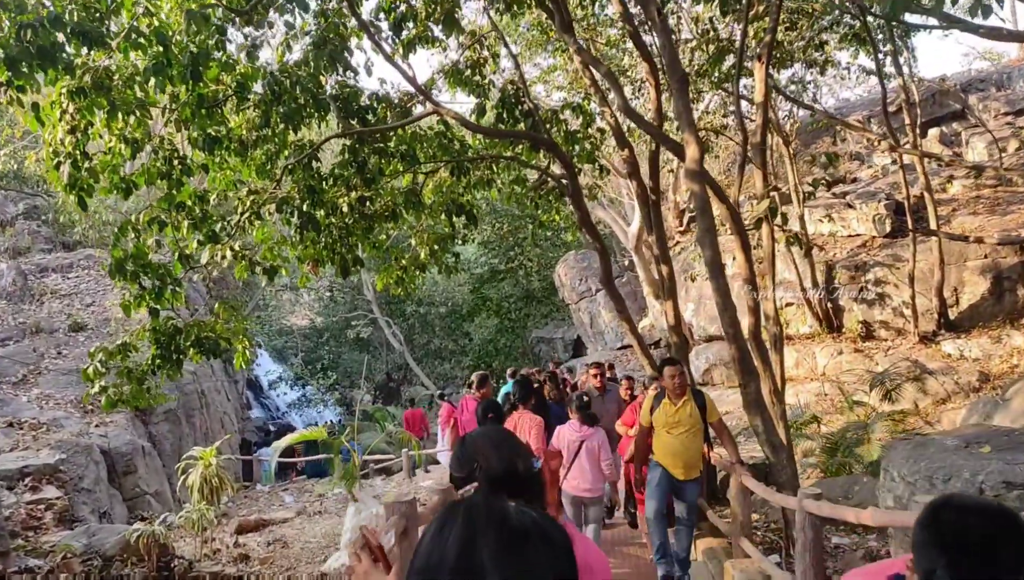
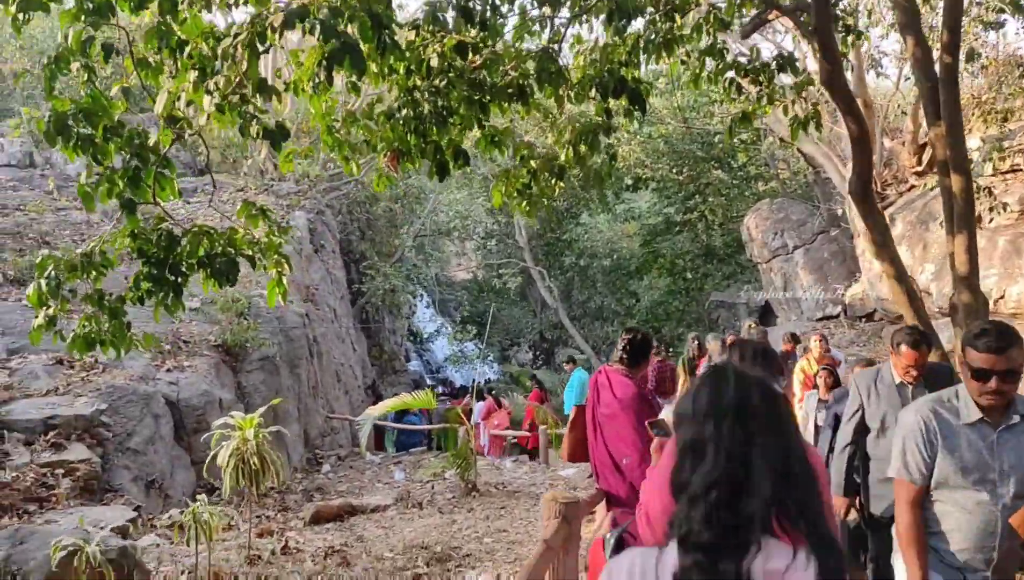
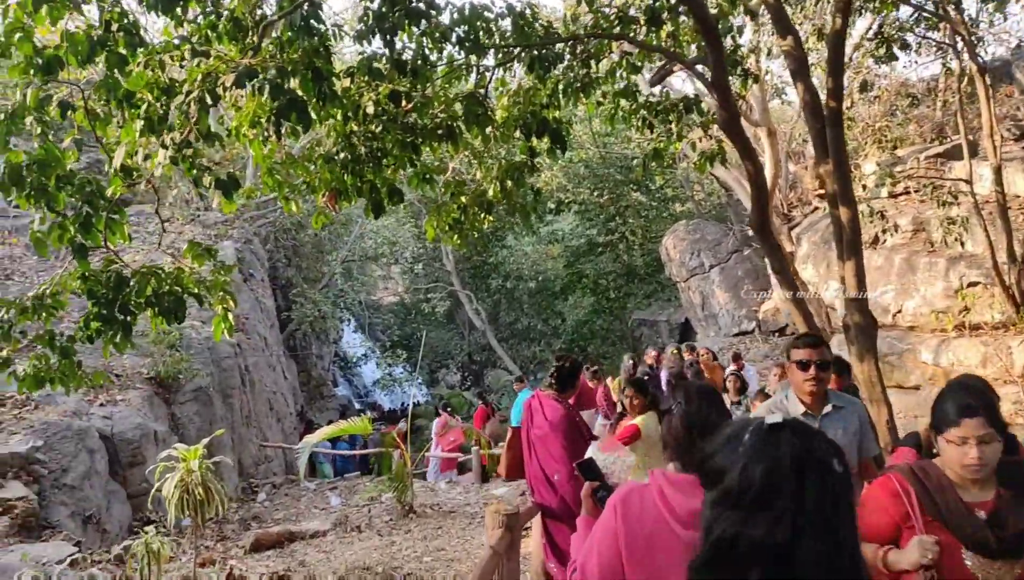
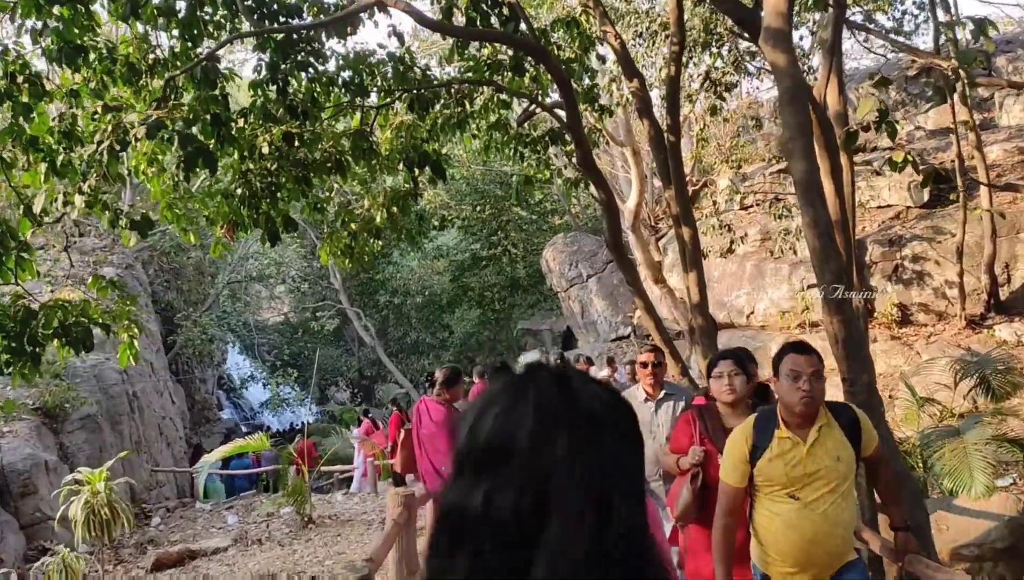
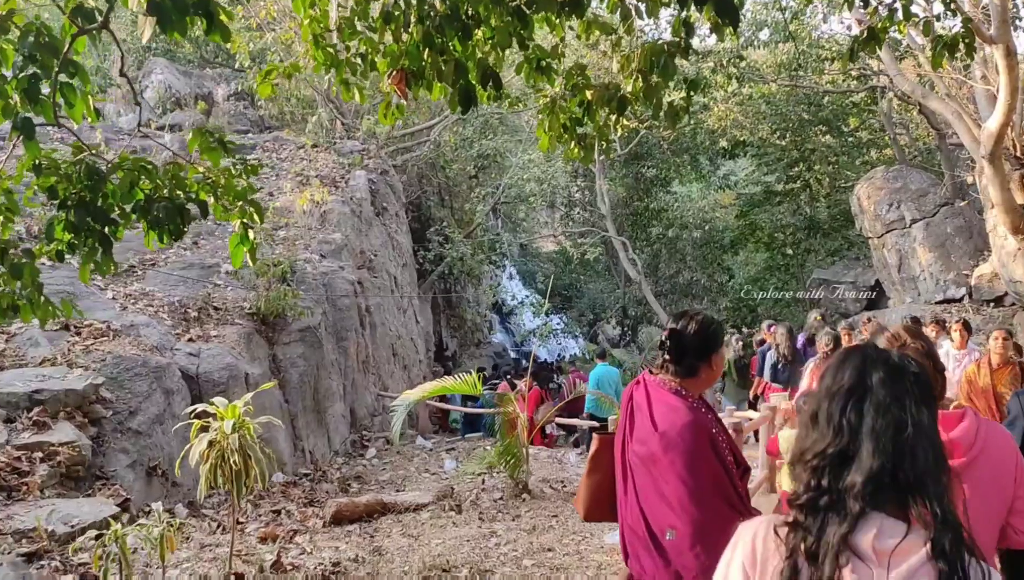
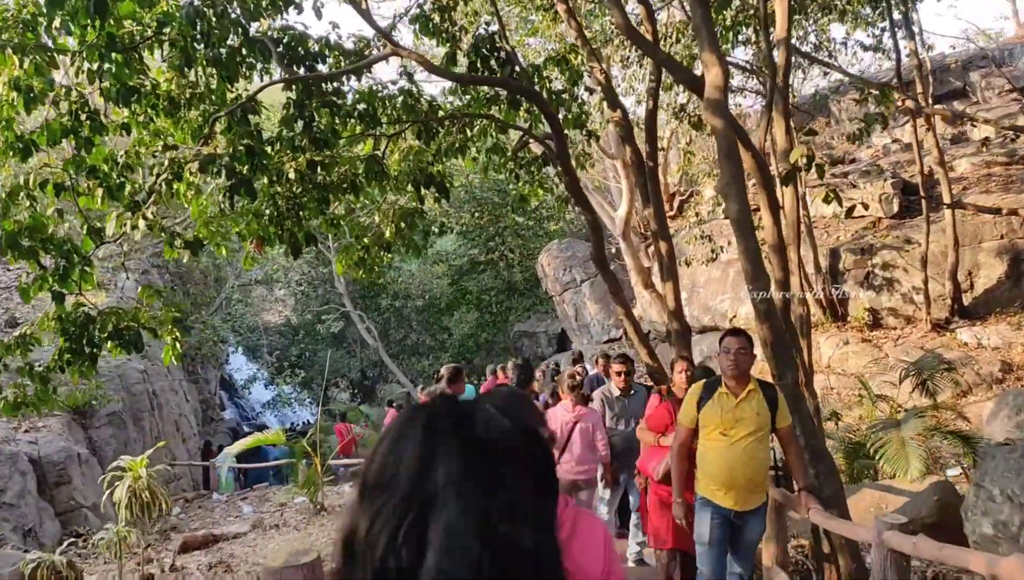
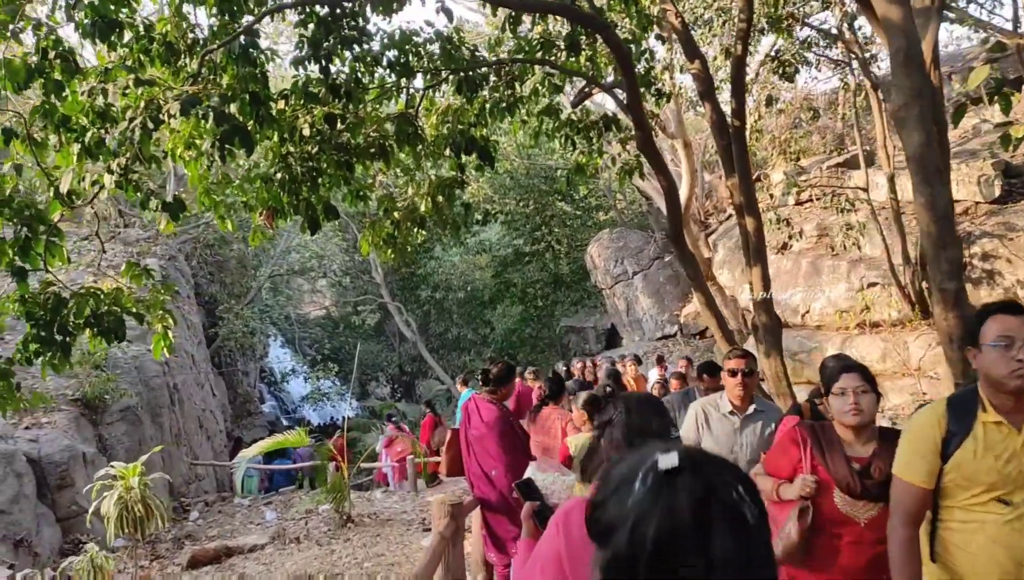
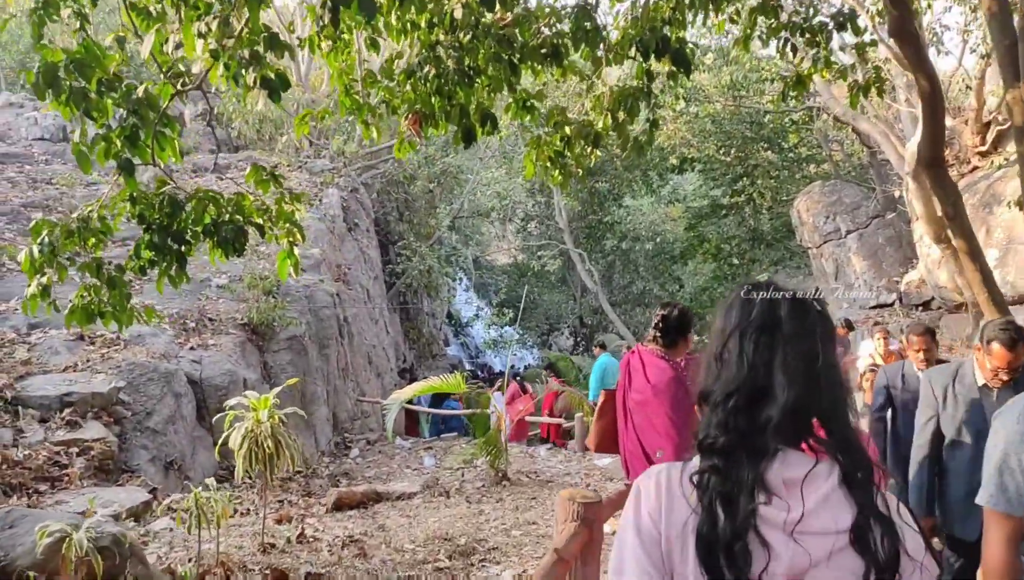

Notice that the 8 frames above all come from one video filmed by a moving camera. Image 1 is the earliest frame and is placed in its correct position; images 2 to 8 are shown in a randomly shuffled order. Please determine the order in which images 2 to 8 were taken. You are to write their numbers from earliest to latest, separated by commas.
6, 4, 7, 3, 2, 8, 5
